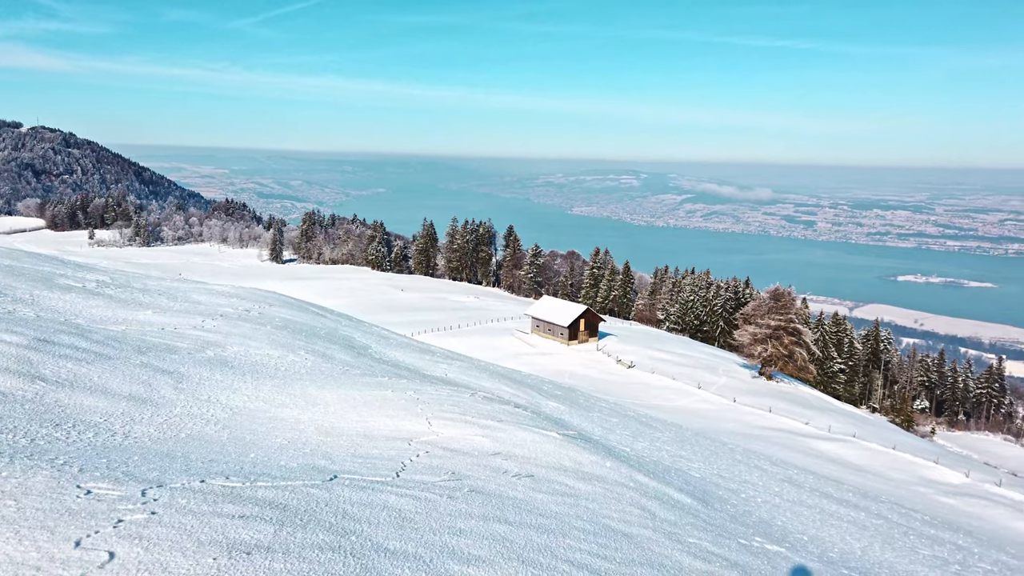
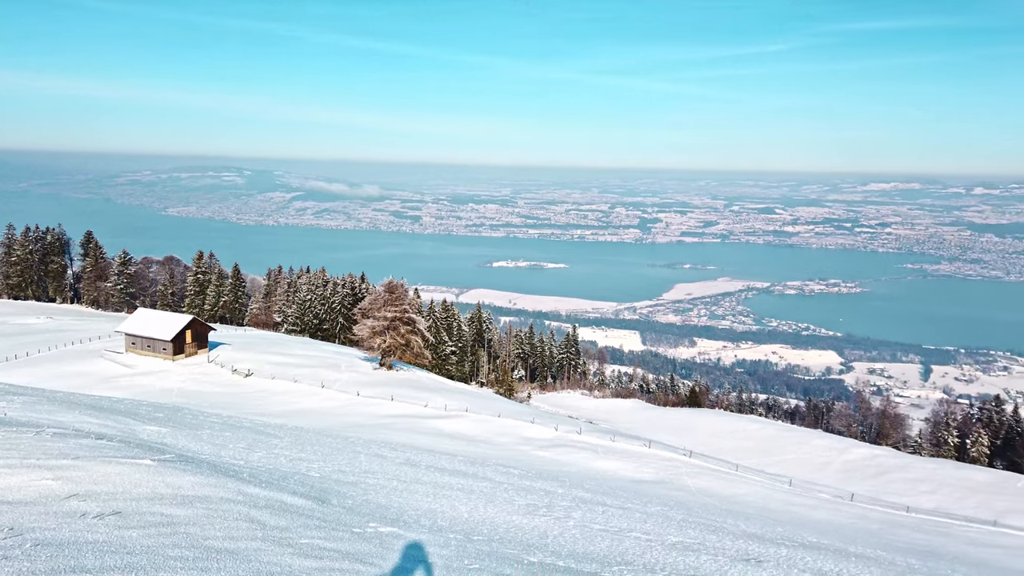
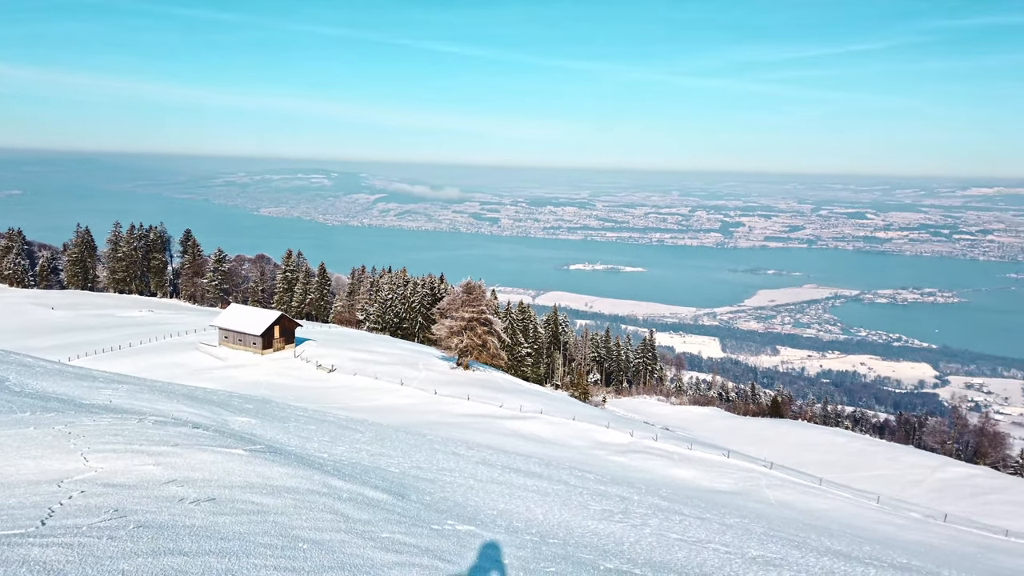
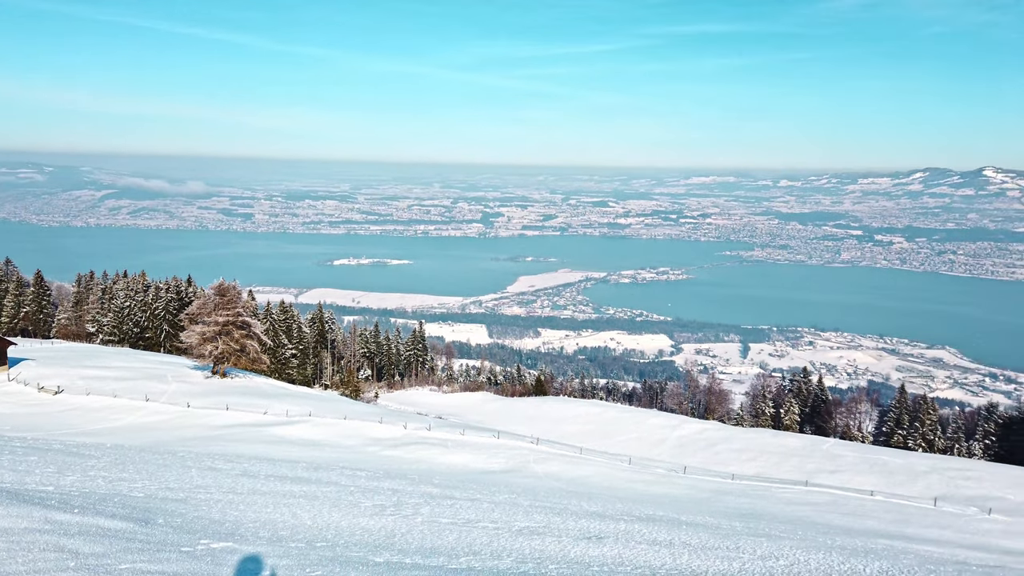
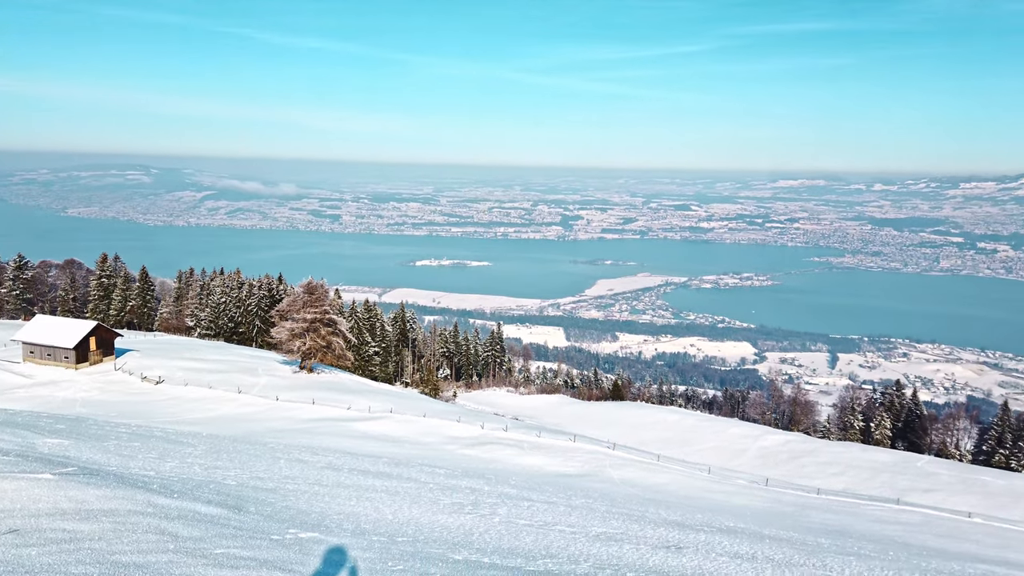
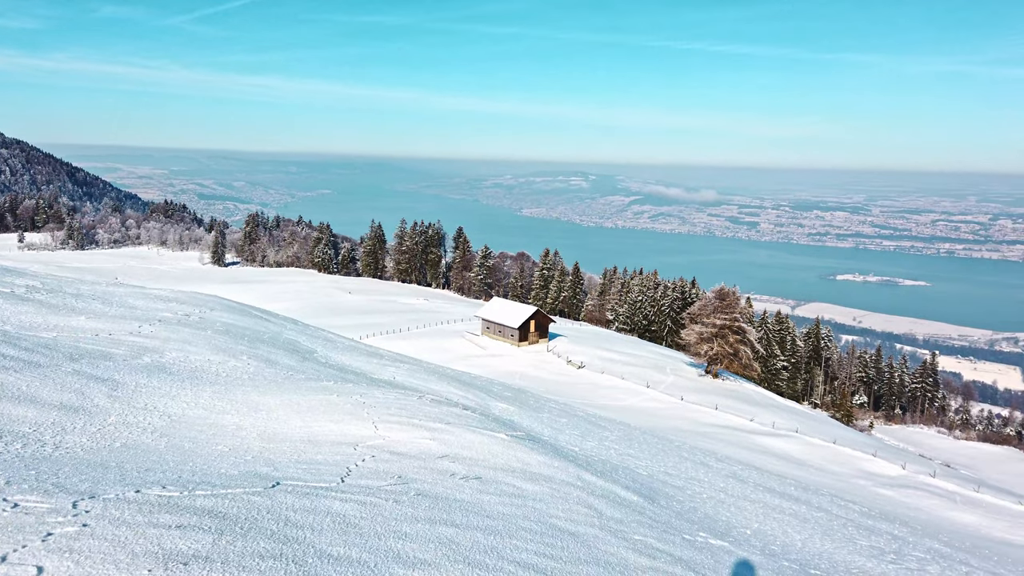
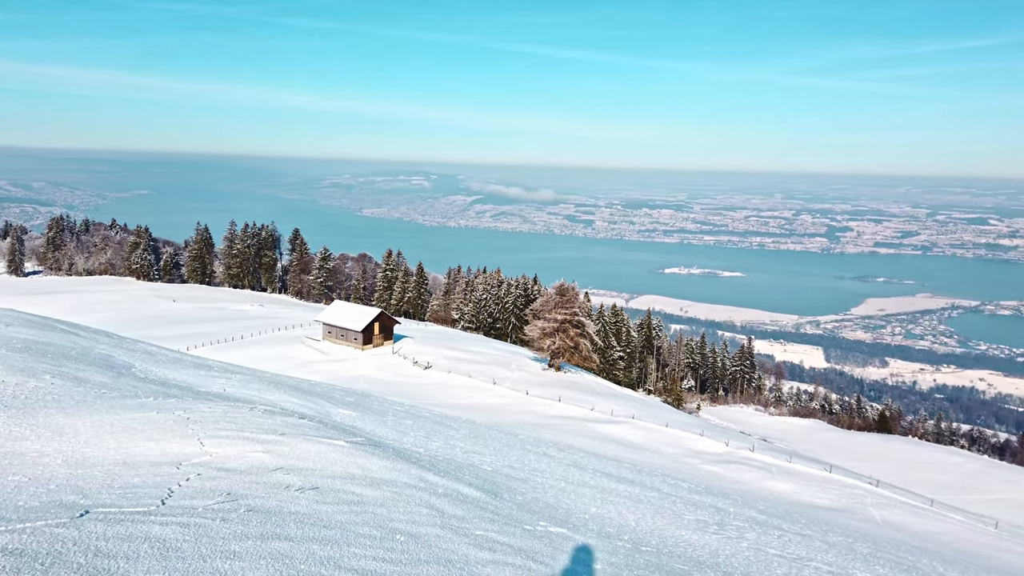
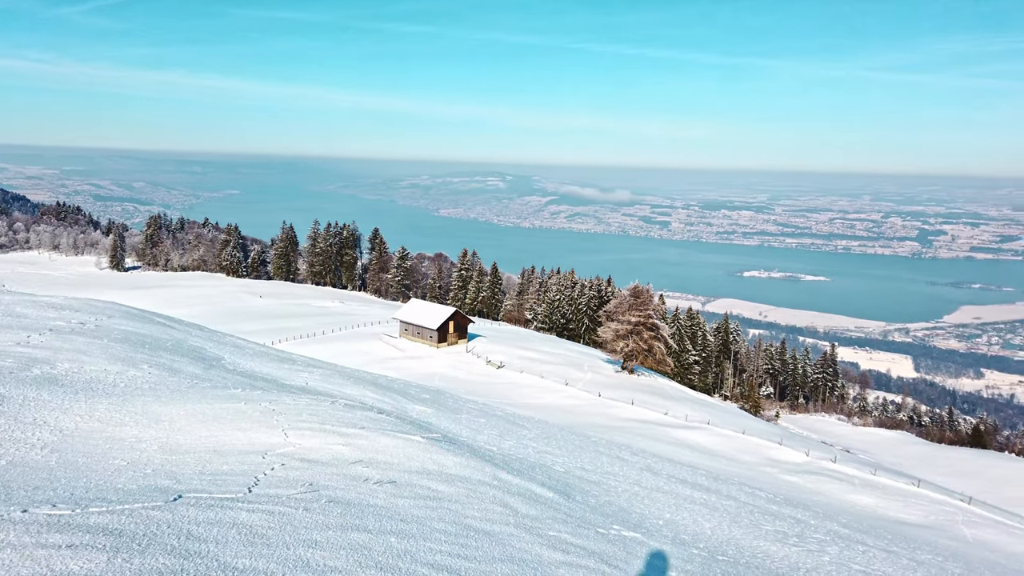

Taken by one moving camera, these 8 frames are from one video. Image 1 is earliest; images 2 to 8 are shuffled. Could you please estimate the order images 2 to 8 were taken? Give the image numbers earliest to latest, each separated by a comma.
6, 8, 7, 3, 2, 5, 4
